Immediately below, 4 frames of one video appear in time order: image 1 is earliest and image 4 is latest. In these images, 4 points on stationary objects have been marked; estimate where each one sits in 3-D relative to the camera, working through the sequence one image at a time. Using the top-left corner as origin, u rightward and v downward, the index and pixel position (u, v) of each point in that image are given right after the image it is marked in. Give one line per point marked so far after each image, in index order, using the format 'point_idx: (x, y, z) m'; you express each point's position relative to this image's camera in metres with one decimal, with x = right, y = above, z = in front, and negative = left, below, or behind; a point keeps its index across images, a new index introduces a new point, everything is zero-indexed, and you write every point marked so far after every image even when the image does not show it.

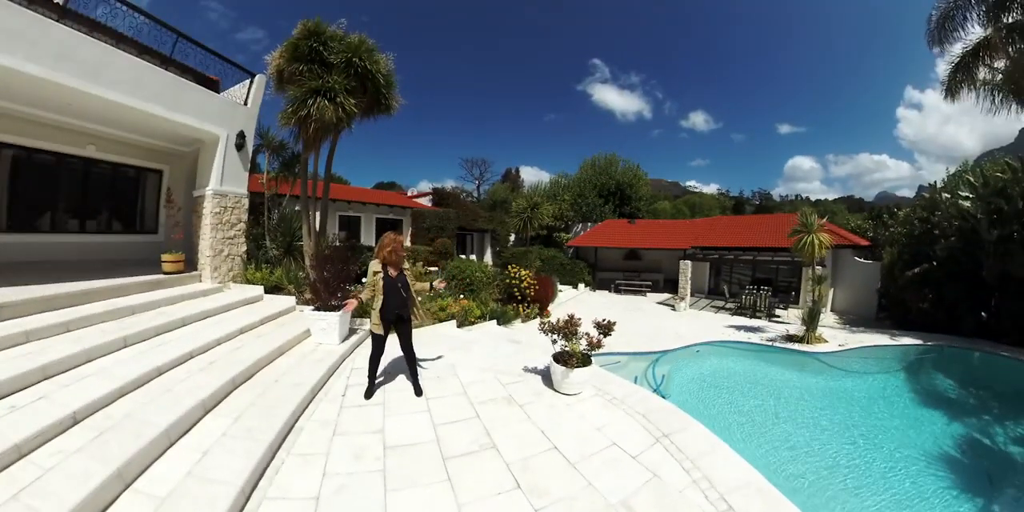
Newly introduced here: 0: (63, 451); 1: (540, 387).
0: (-2.7, -1.2, +3.1) m
1: (+0.3, -1.5, +6.0) m
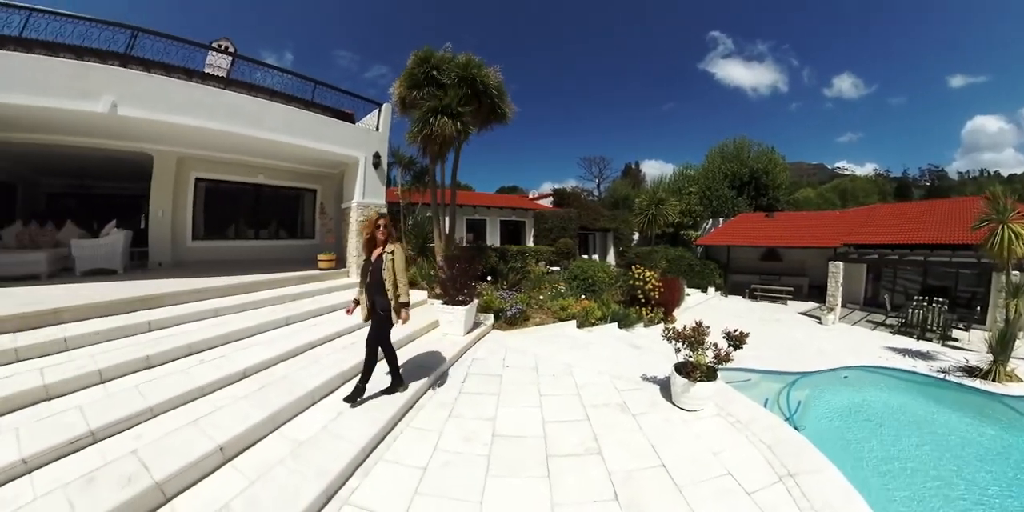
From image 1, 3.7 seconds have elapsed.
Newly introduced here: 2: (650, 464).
0: (-2.3, -1.2, +4.3) m
1: (+1.6, -1.5, +5.5) m
2: (+1.1, -1.8, +4.4) m
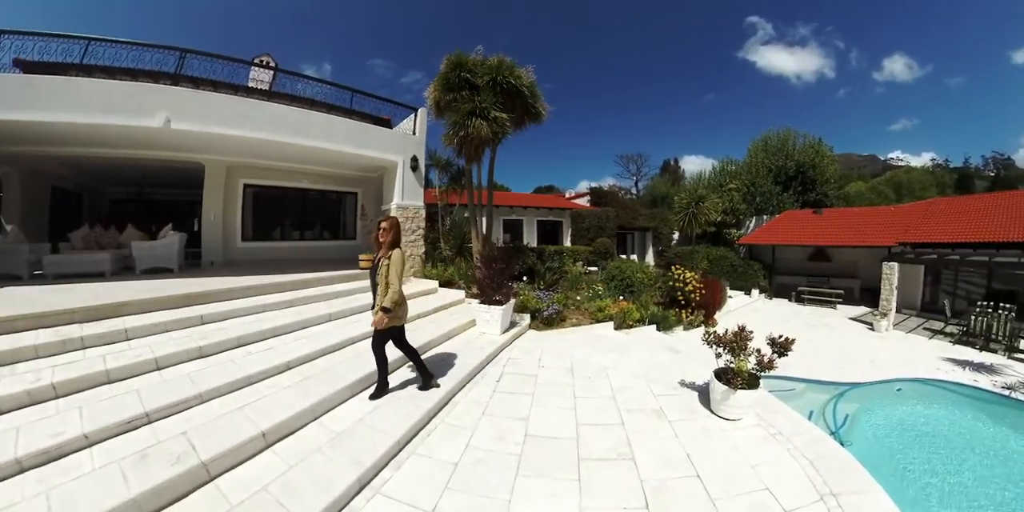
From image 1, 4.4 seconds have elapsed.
0: (-2.1, -1.2, +4.6) m
1: (+2.0, -1.5, +5.3) m
2: (+1.3, -1.8, +4.2) m
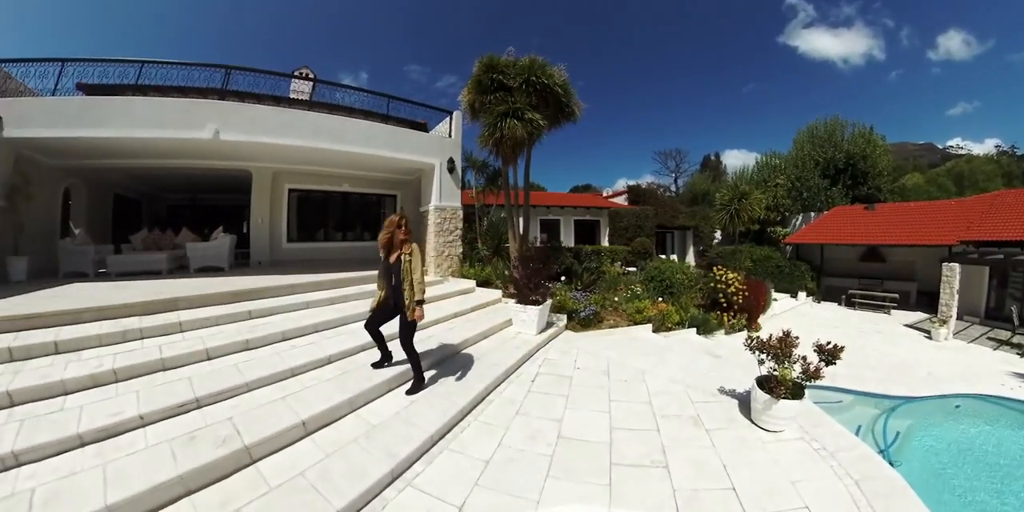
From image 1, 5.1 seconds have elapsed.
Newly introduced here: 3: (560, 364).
0: (-1.9, -1.2, +4.9) m
1: (+2.3, -1.5, +5.0) m
2: (+1.5, -1.8, +4.0) m
3: (+0.7, -1.4, +6.4) m
